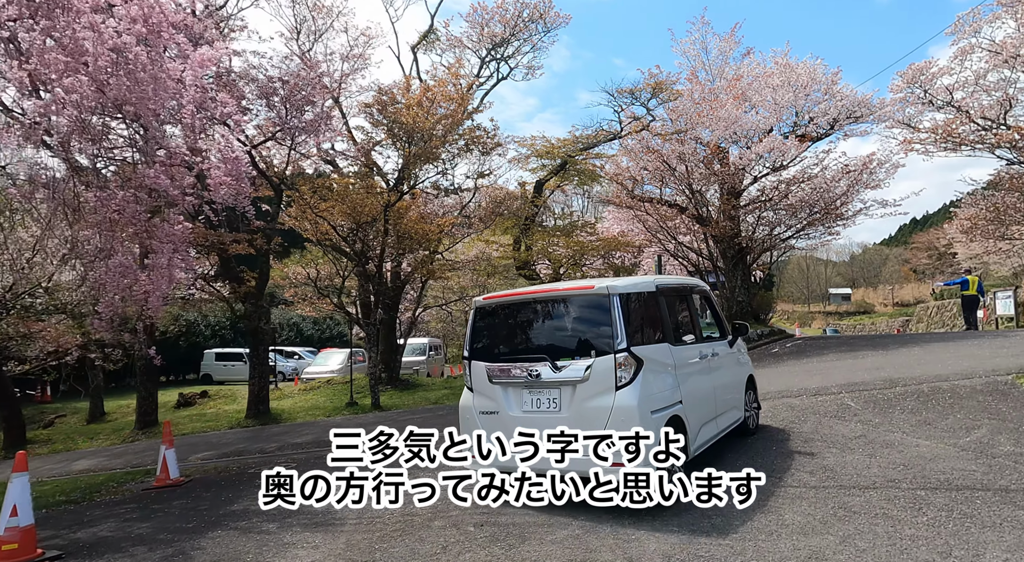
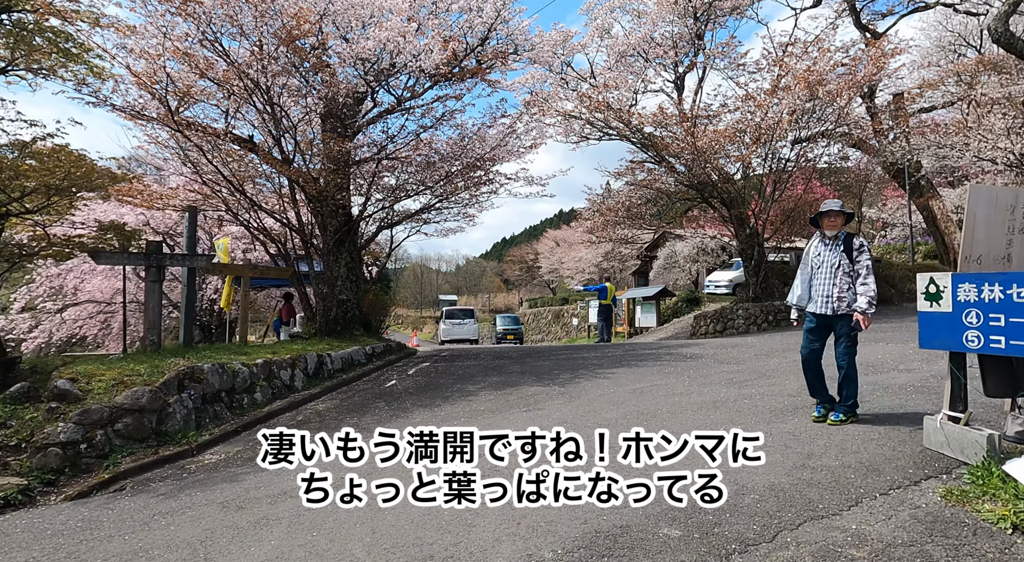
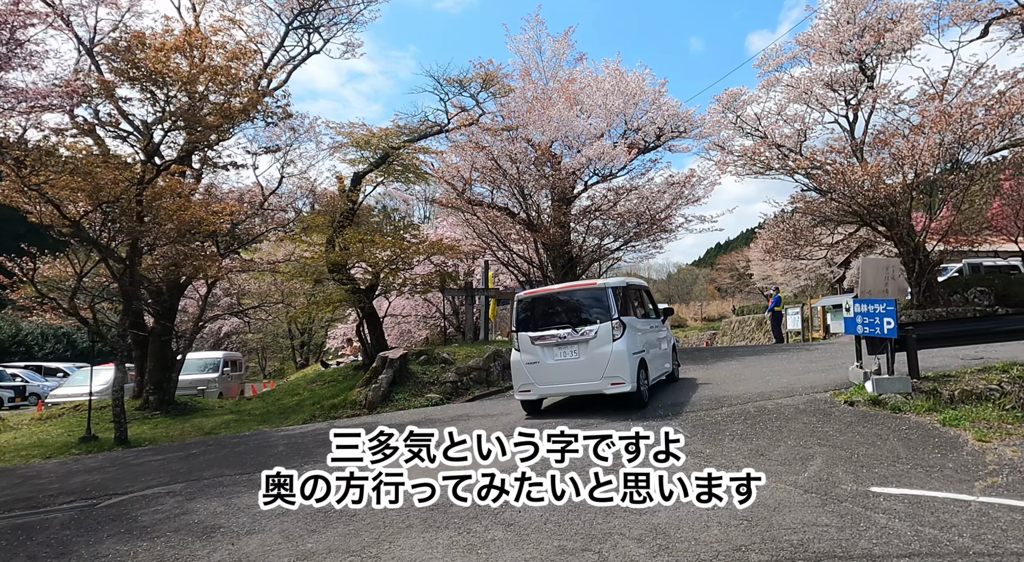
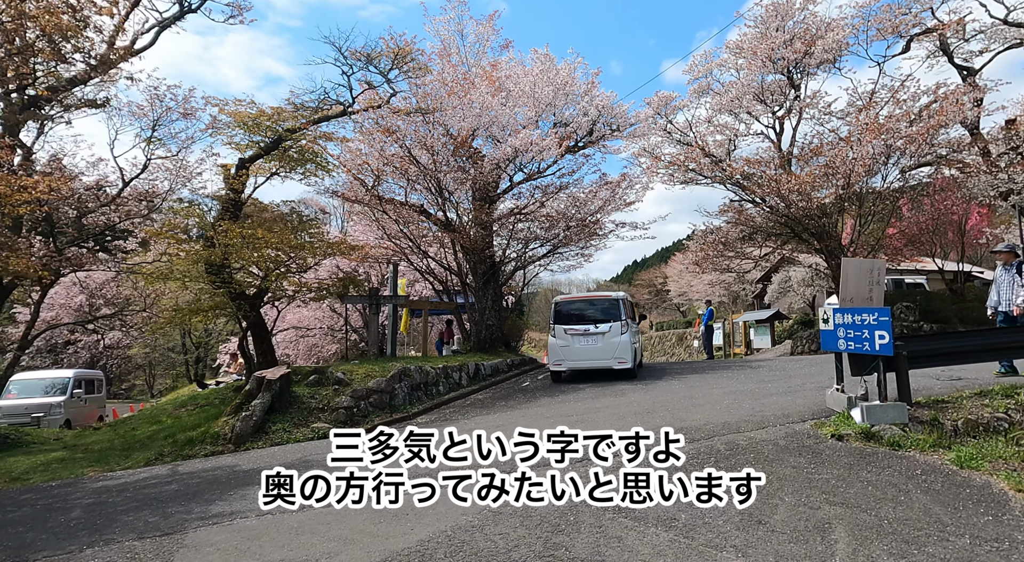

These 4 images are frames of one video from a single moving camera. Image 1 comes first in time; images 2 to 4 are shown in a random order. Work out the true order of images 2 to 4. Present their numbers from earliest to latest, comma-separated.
3, 4, 2
